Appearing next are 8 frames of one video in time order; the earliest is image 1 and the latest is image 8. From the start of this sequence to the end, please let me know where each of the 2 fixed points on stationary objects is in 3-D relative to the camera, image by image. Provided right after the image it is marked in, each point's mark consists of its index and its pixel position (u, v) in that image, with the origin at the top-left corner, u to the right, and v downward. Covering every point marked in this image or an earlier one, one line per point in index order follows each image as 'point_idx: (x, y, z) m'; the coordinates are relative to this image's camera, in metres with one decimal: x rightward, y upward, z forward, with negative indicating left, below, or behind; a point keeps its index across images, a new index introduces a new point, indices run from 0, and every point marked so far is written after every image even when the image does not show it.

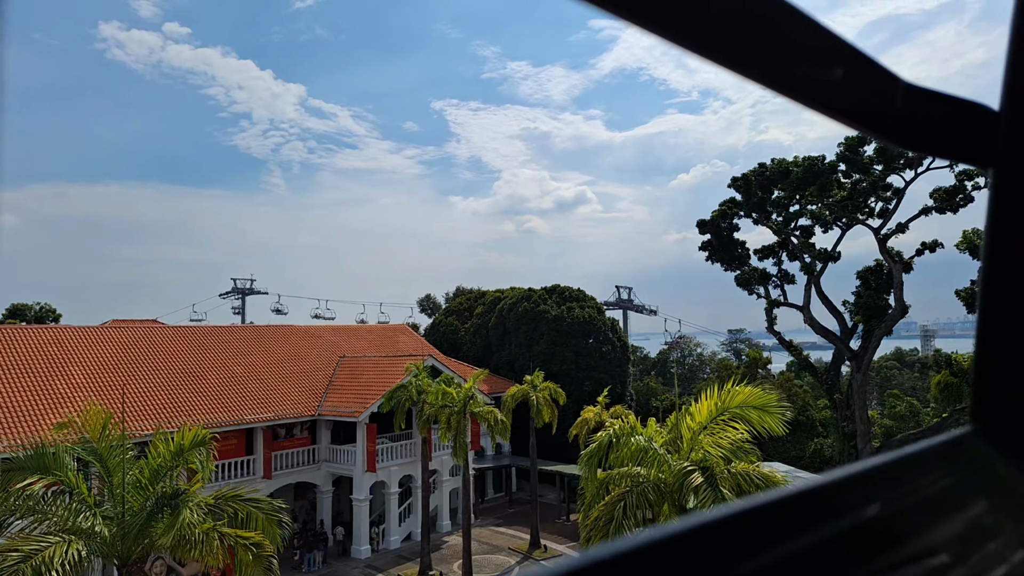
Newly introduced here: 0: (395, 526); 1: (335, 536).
0: (-3.1, -5.9, +17.5) m
1: (-4.5, -6.1, +17.2) m
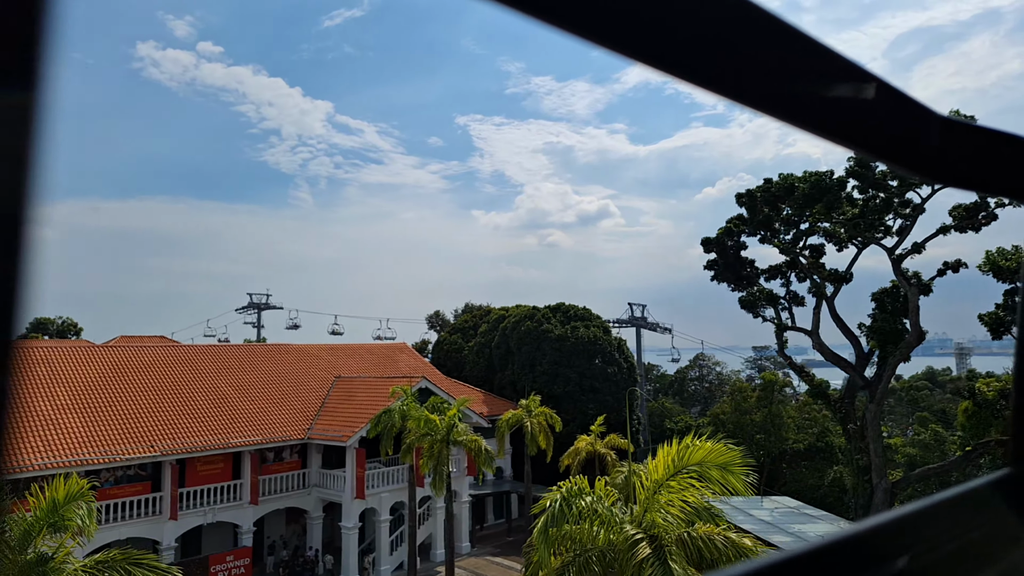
0: (-2.9, -6.3, +17.1) m
1: (-4.3, -6.5, +16.9) m
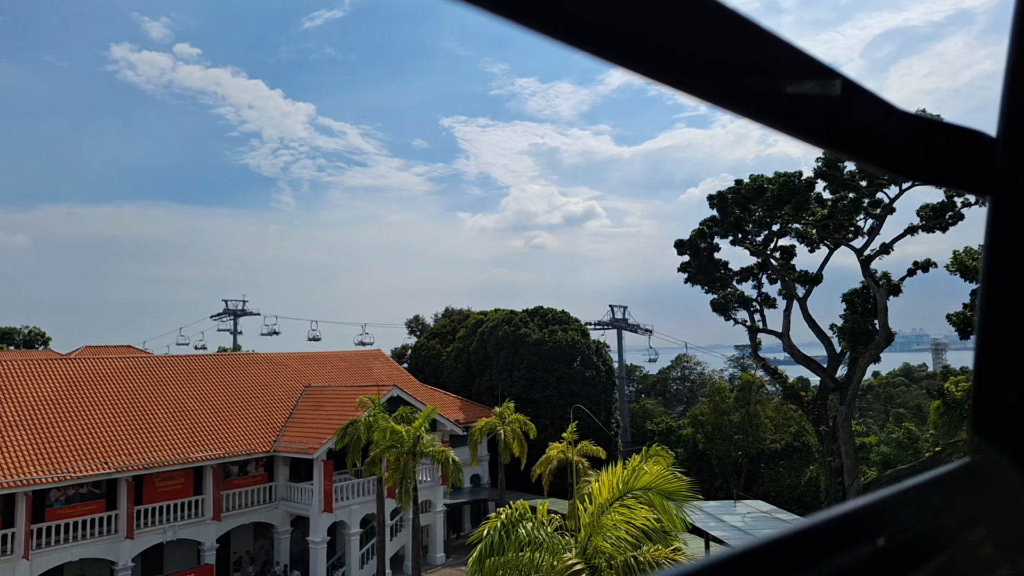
0: (-3.3, -6.5, +16.9) m
1: (-4.7, -6.6, +16.7) m
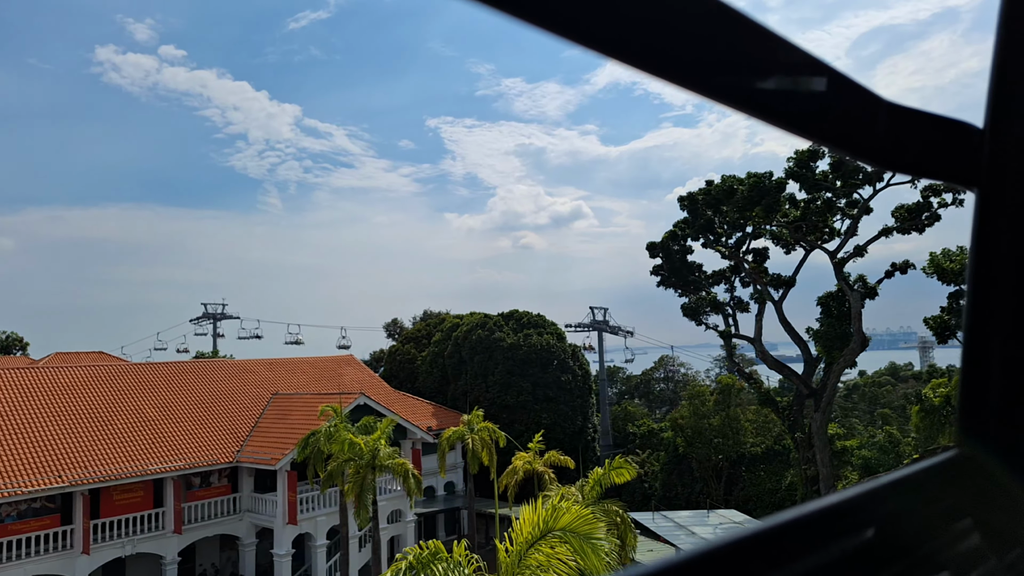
0: (-3.8, -6.5, +16.6) m
1: (-5.1, -6.7, +16.4) m
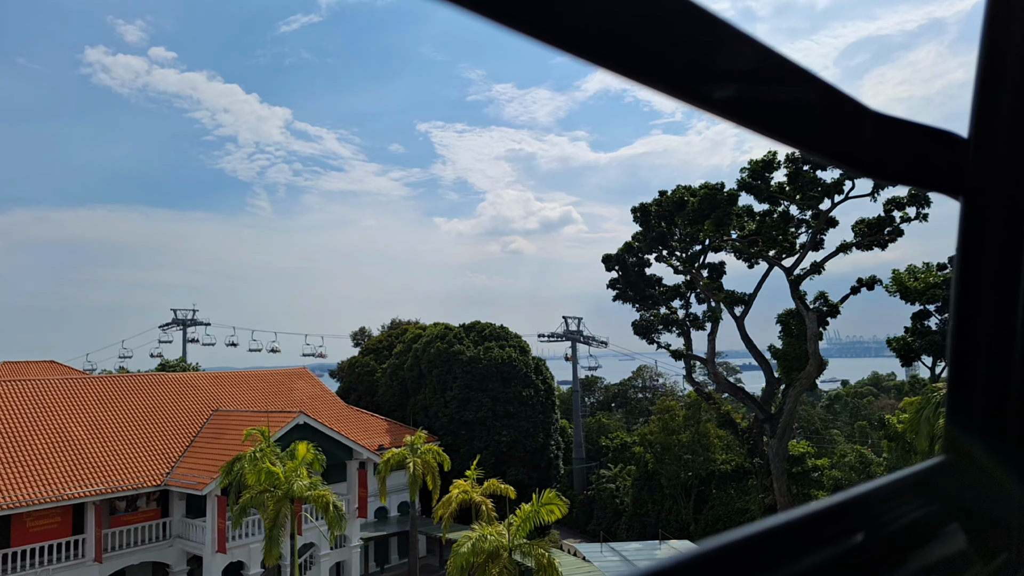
0: (-4.5, -6.7, +16.1) m
1: (-5.9, -6.9, +15.8) m
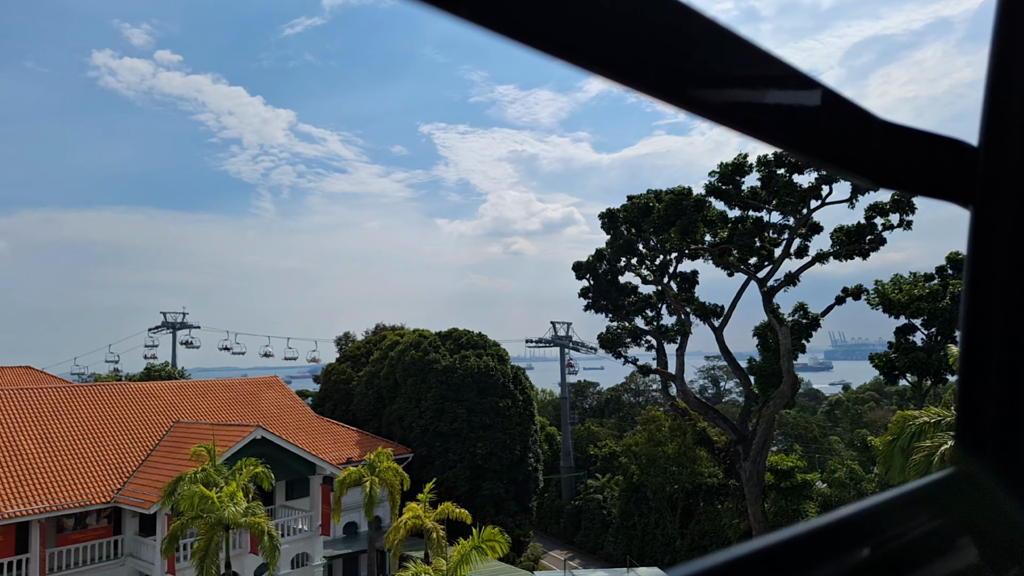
0: (-4.8, -6.8, +15.7) m
1: (-6.2, -7.0, +15.4) m
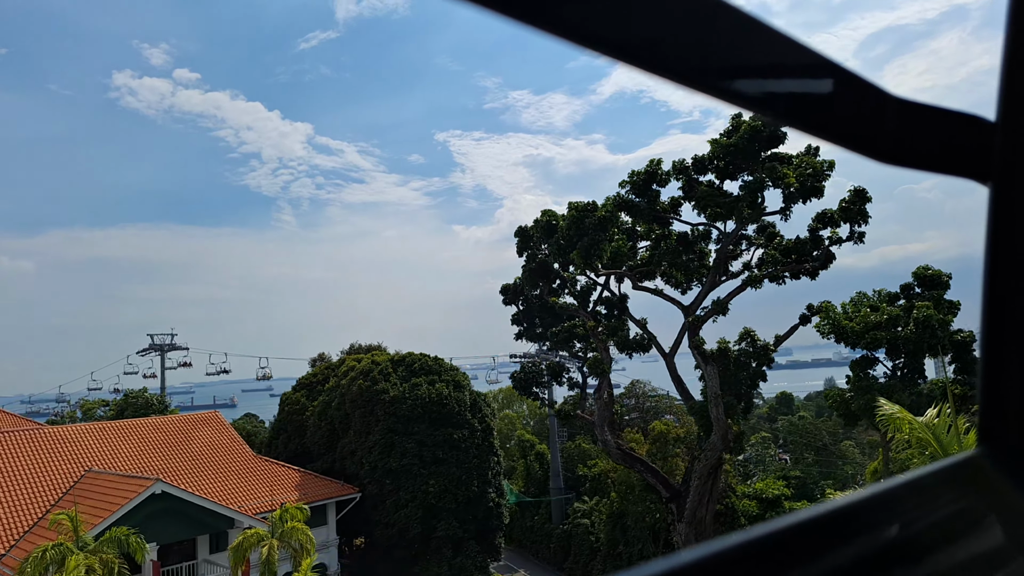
0: (-5.1, -7.3, +14.9) m
1: (-6.5, -7.5, +14.7) m
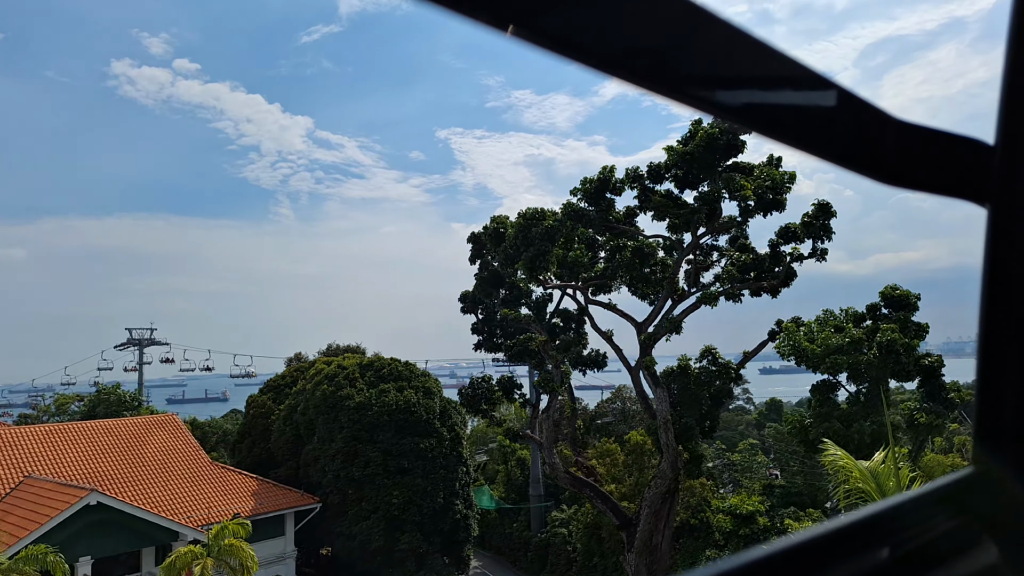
0: (-5.7, -7.2, +14.6) m
1: (-7.0, -7.4, +14.4) m
